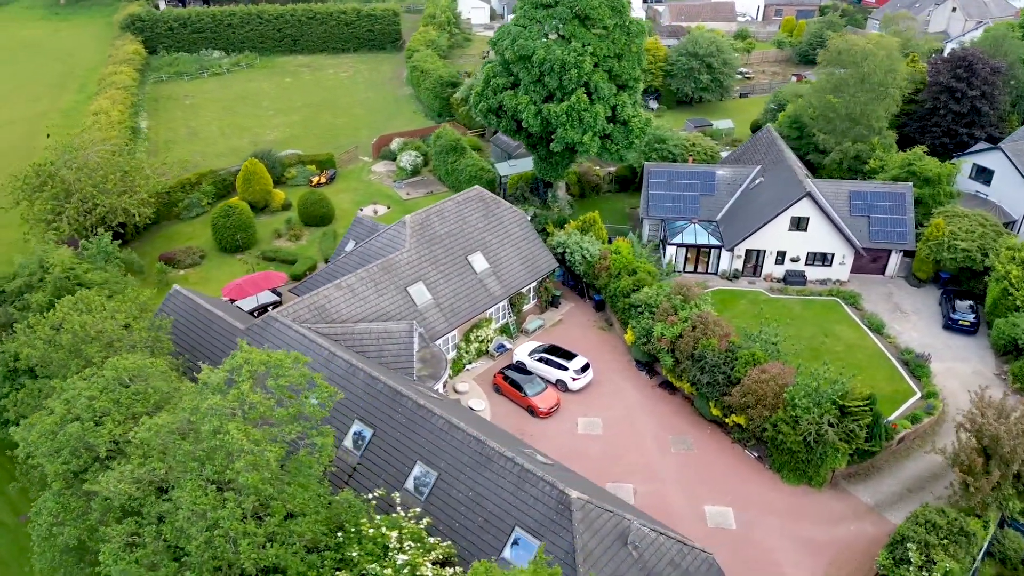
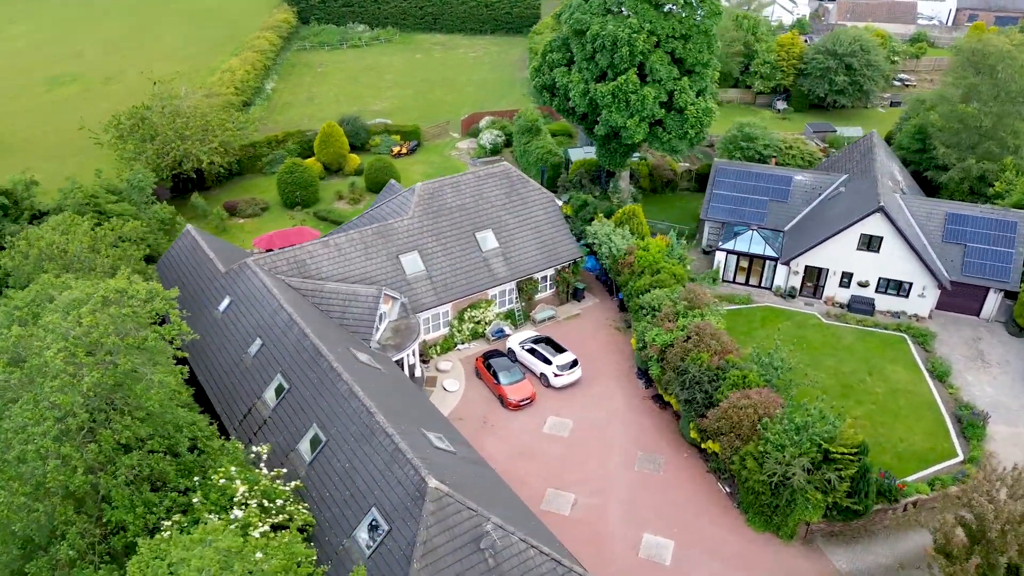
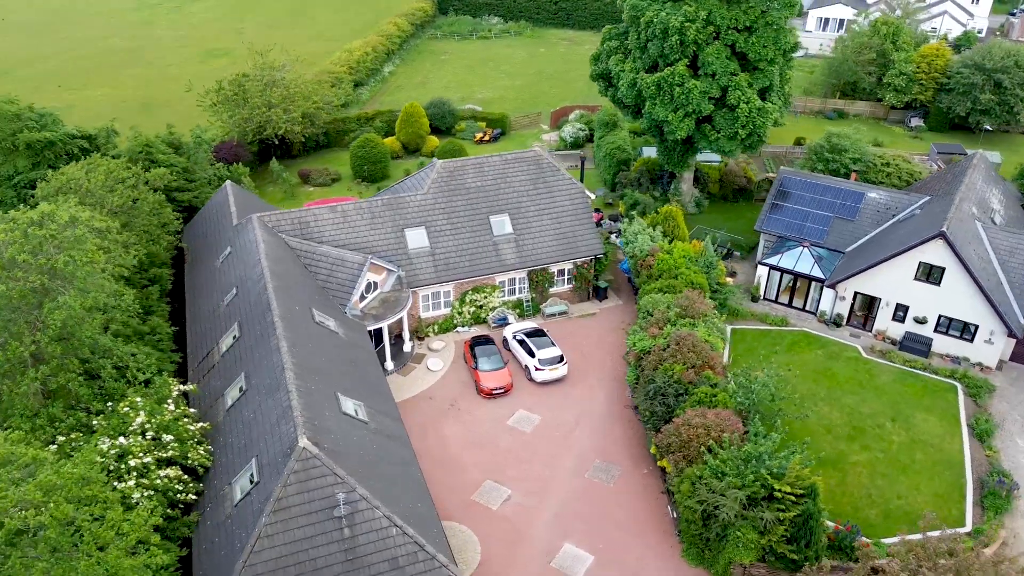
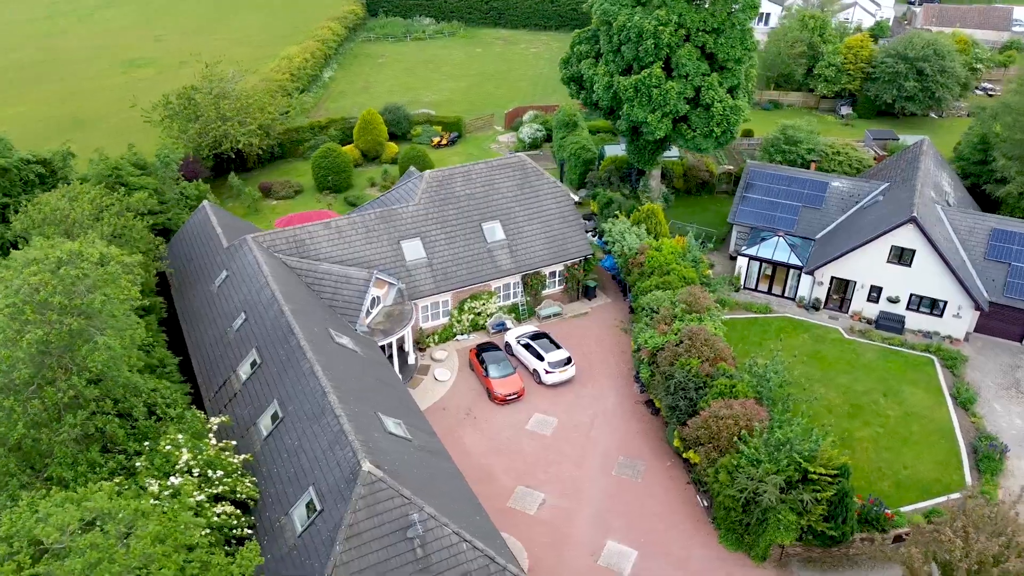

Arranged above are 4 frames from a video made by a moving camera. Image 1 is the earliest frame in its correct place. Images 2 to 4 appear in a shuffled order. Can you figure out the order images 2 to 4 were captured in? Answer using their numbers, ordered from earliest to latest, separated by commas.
2, 4, 3
